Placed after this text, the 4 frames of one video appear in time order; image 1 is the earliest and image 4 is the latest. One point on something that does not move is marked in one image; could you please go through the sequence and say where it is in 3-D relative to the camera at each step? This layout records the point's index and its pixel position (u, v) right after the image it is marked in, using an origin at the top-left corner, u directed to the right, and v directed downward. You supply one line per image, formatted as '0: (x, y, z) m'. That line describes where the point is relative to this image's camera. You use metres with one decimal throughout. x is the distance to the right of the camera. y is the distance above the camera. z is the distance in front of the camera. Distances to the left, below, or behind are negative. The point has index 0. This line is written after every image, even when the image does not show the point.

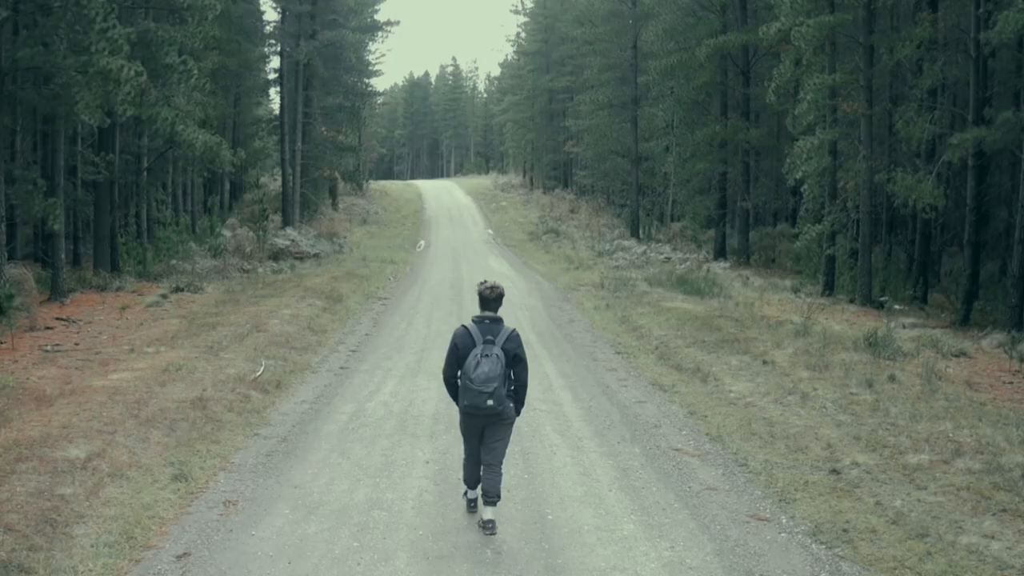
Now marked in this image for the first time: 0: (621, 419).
0: (+1.3, -1.5, +7.6) m
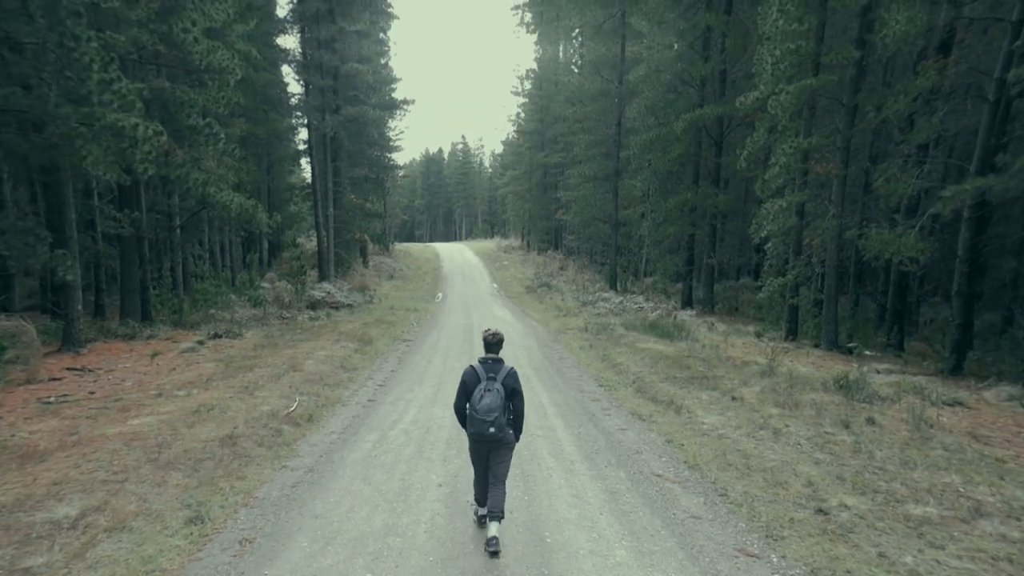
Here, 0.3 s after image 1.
0: (+1.2, -2.0, +8.9) m
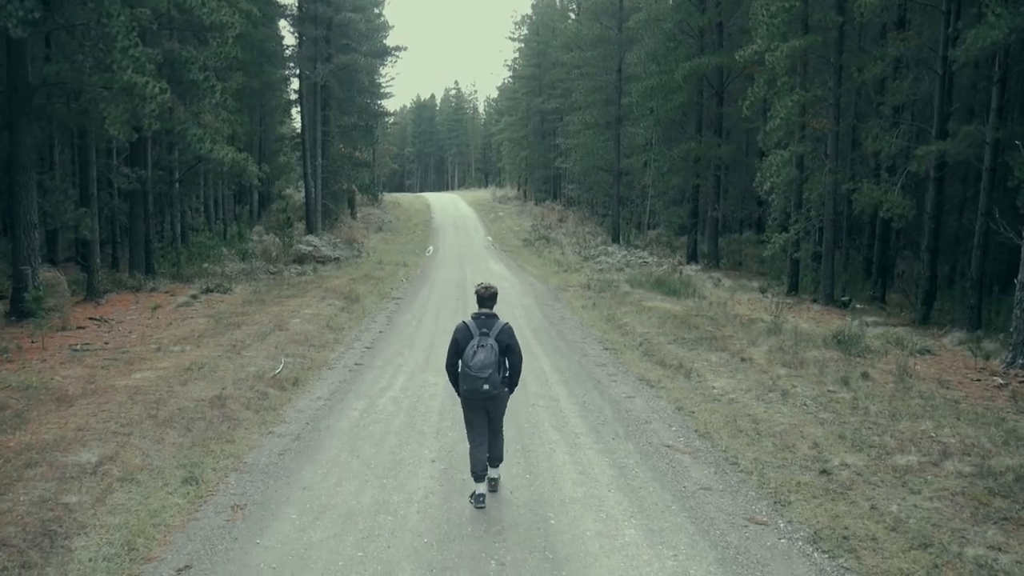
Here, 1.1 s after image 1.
0: (+1.2, -1.5, +8.6) m
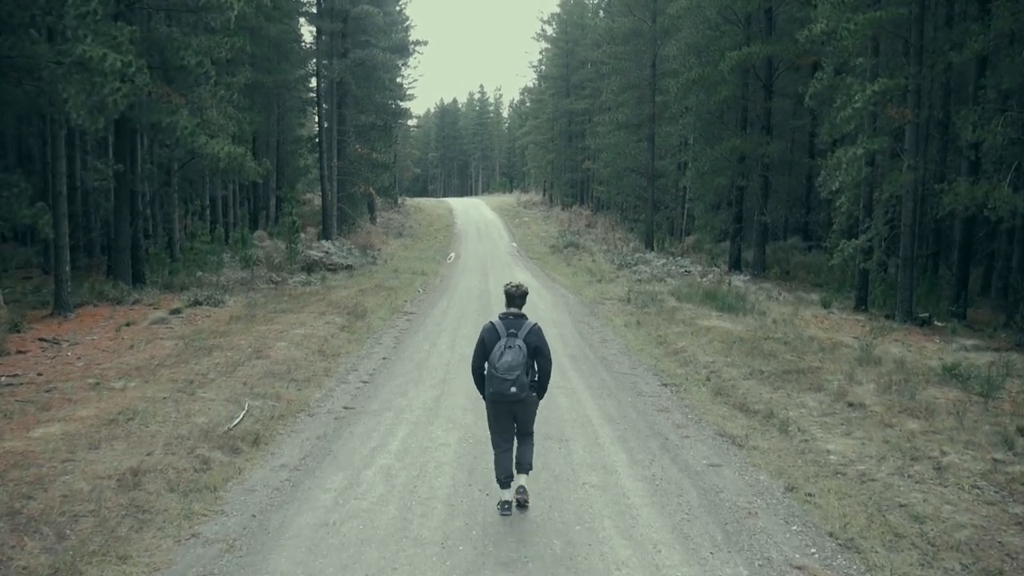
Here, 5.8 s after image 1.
0: (+1.5, -1.8, +5.9) m
